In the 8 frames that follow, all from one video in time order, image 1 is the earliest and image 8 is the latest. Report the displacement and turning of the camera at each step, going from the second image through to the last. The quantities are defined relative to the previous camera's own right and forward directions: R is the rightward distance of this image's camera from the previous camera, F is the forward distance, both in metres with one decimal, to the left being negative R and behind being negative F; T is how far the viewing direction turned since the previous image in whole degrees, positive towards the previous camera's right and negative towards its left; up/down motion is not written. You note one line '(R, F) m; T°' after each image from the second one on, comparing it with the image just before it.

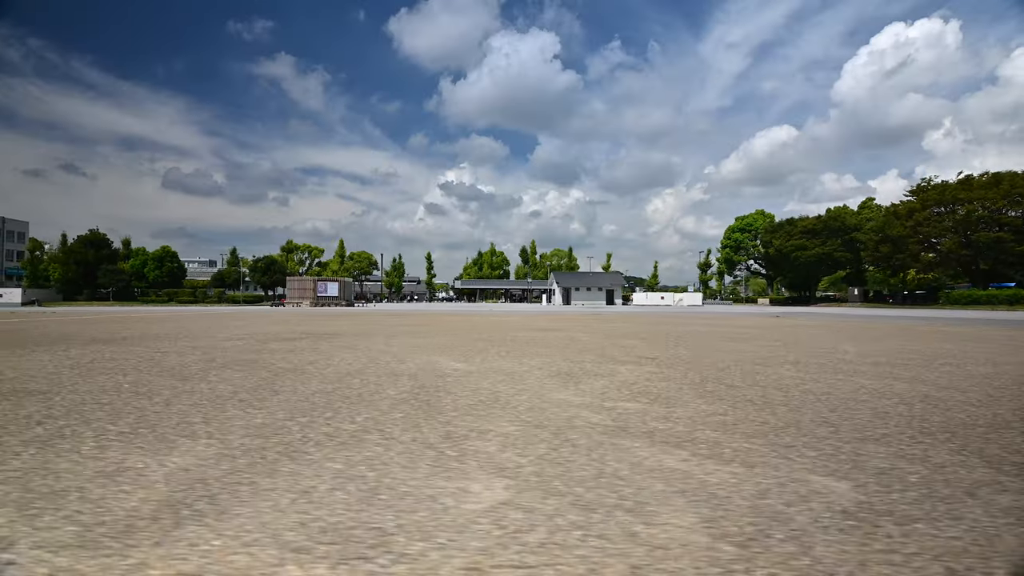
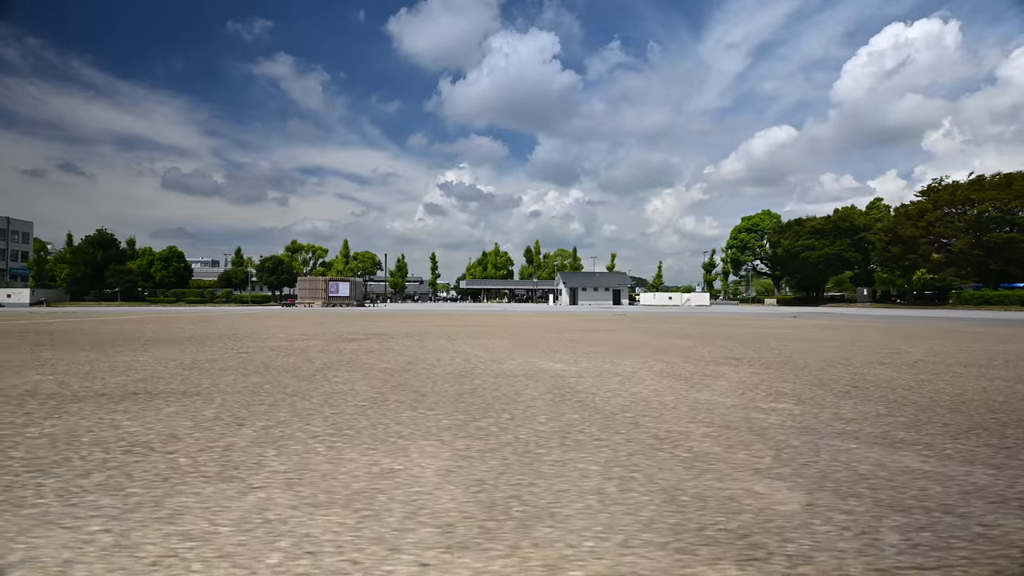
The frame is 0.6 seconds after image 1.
(-1.6, 0.0) m; 0°
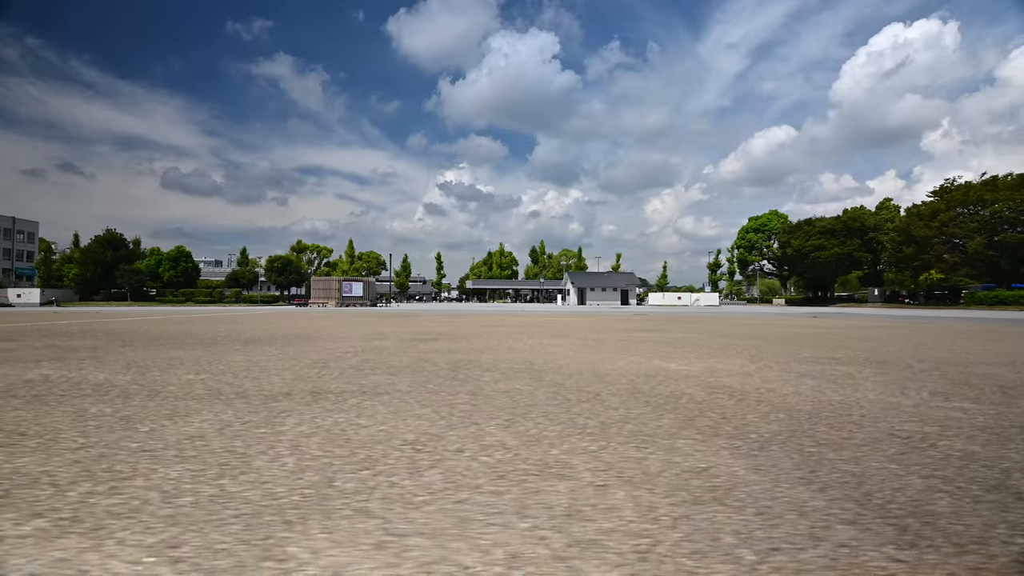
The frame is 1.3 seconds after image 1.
(-1.9, 0.0) m; 0°
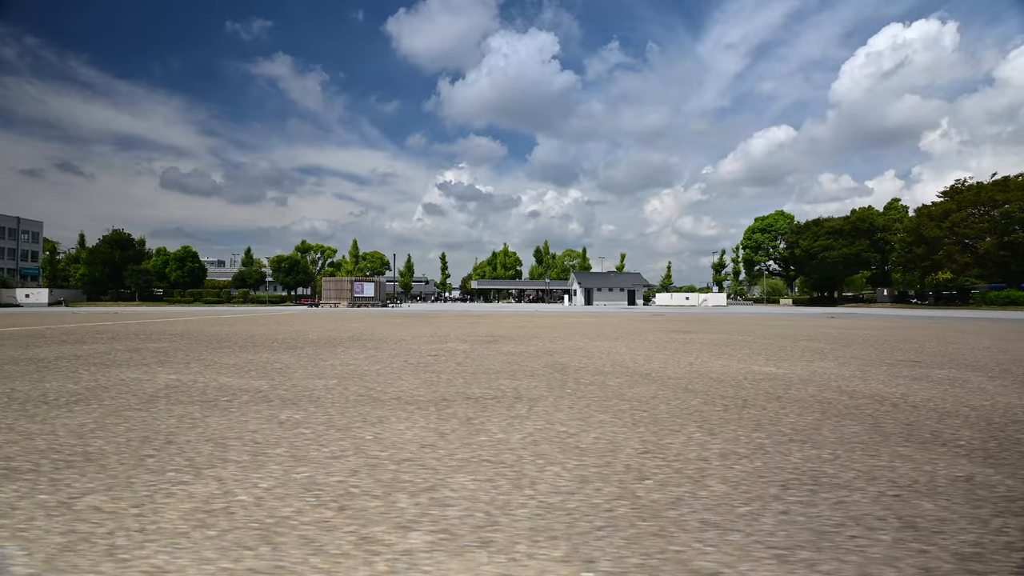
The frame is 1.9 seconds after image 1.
(-1.6, 0.0) m; 0°
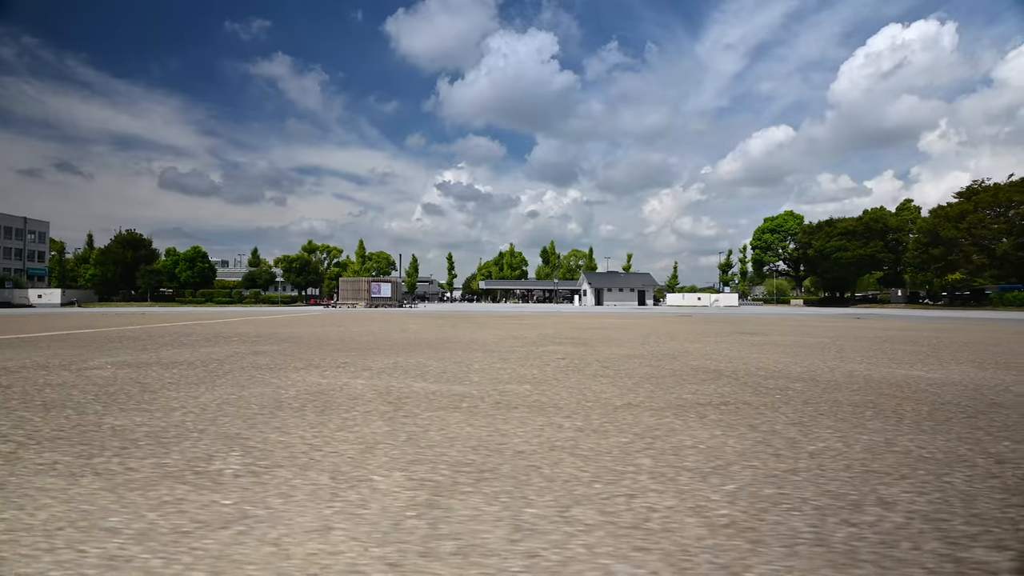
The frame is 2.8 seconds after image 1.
(-2.3, +0.1) m; 0°
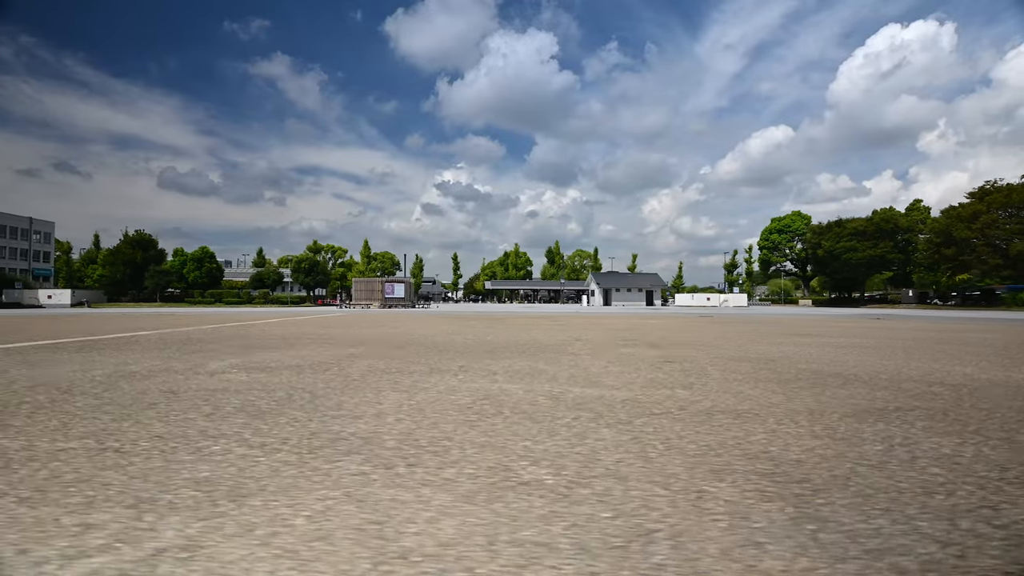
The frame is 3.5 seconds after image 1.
(-1.8, 0.0) m; 0°
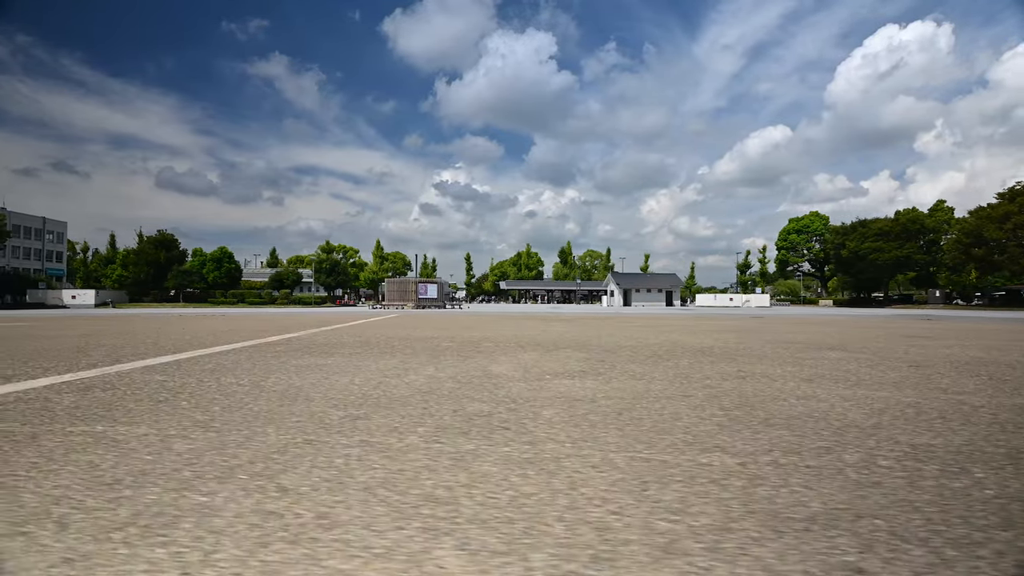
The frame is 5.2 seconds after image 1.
(-4.4, +0.1) m; 0°
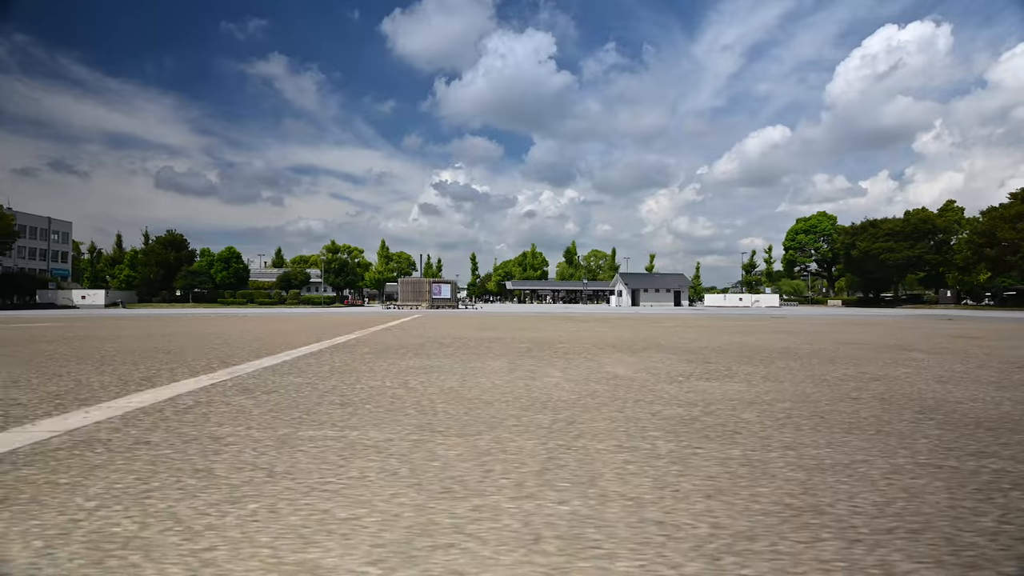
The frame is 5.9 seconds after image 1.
(-1.8, +0.1) m; 0°
